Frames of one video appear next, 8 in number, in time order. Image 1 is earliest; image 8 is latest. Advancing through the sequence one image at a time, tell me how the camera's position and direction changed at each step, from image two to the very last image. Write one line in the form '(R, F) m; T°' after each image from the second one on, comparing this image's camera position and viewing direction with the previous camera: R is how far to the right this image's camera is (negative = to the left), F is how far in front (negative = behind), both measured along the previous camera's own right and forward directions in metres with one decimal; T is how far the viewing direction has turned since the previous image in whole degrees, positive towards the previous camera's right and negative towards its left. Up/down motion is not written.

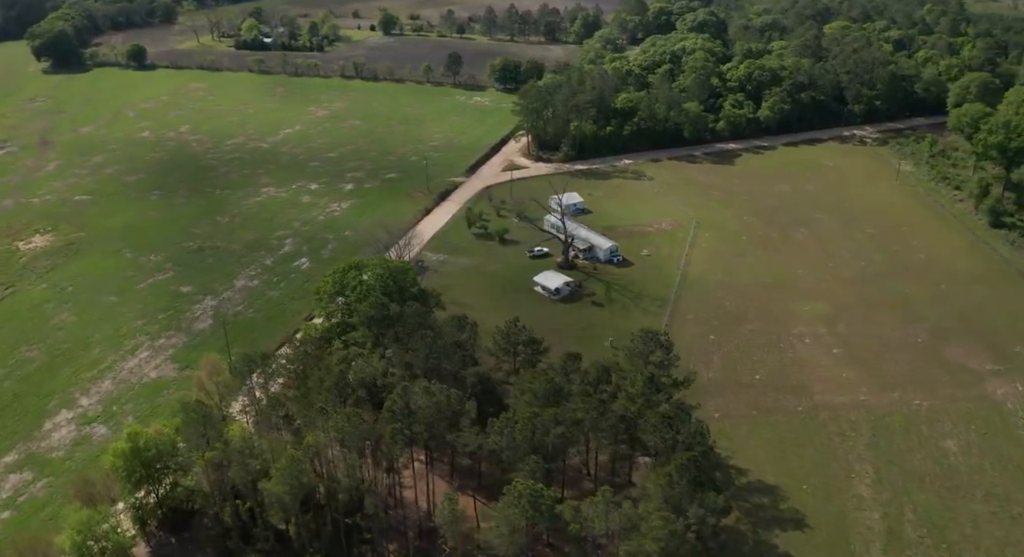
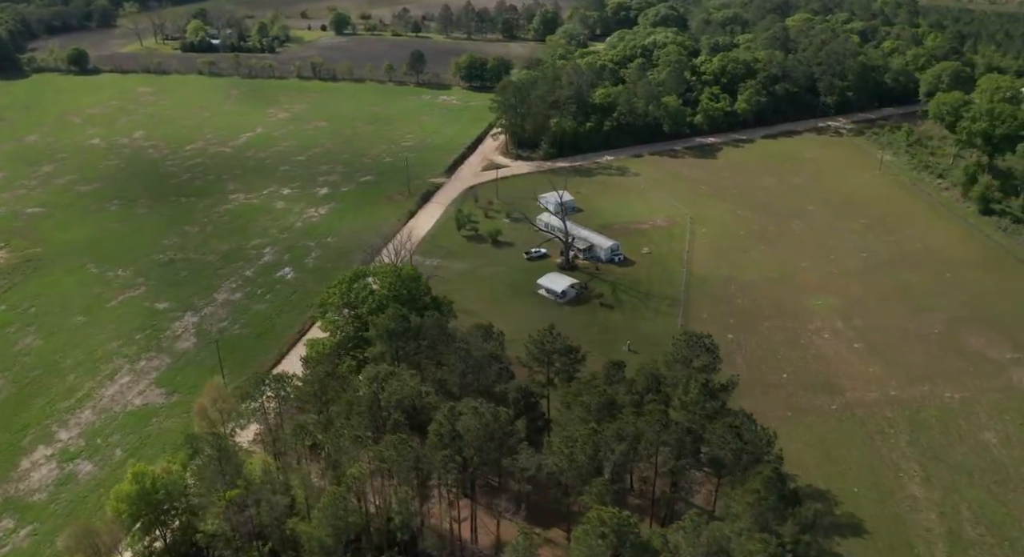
(-2.7, +2.1) m; +4°
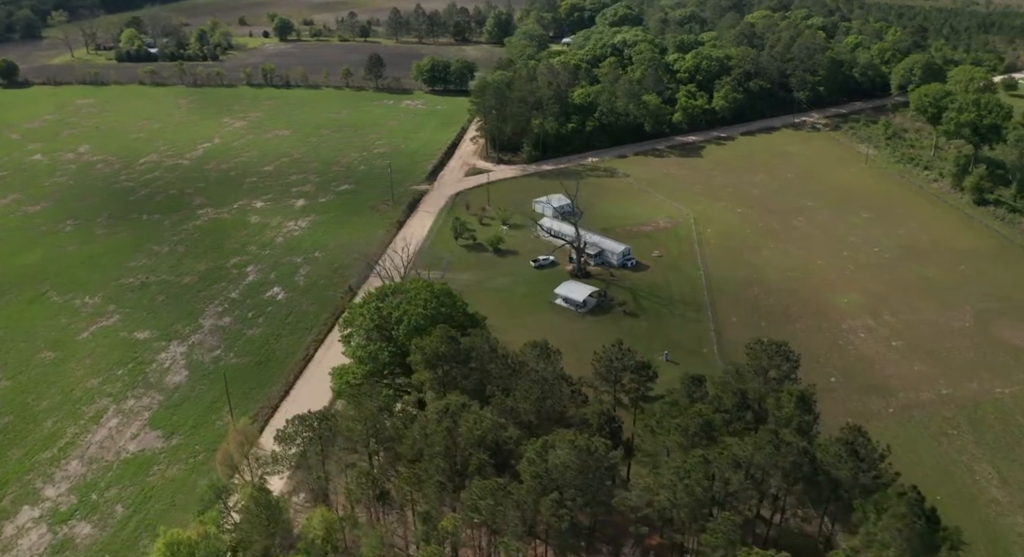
(-3.6, +2.7) m; +4°
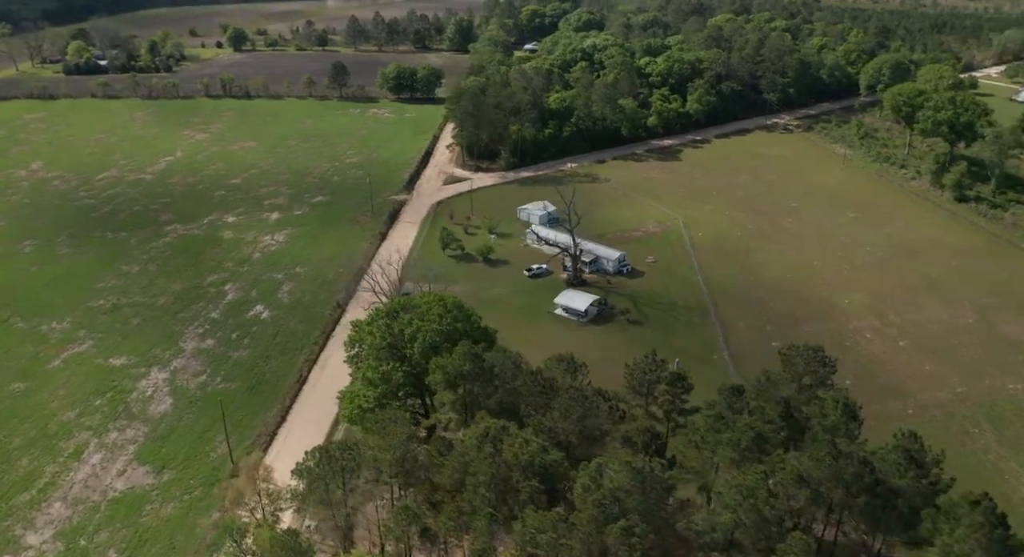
(-1.9, +1.4) m; +3°
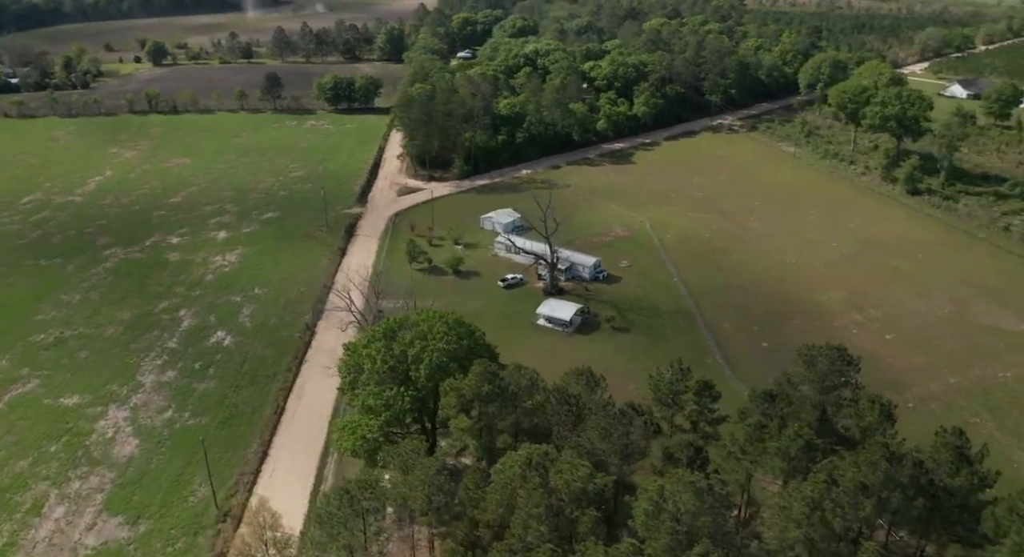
(-2.3, +1.5) m; +5°
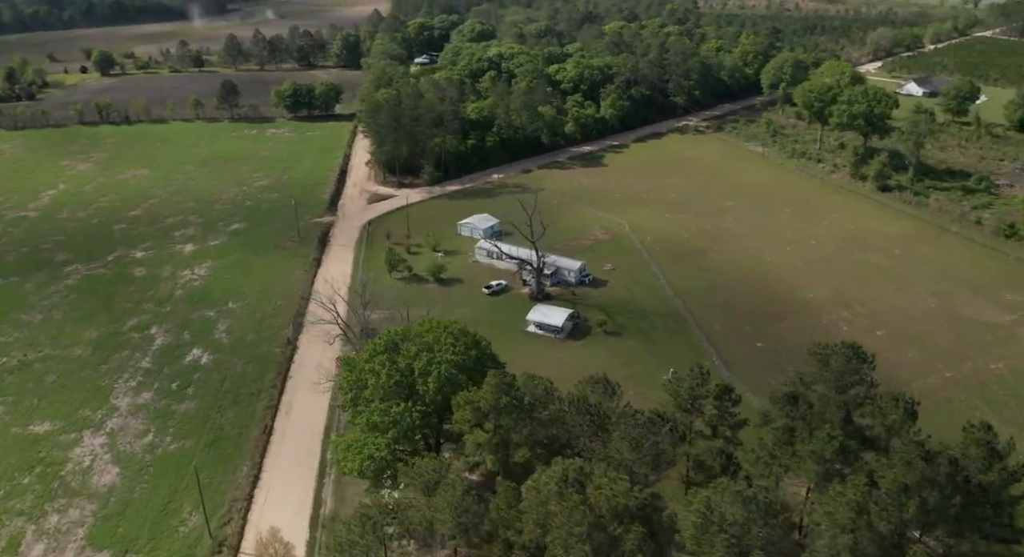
(-1.5, +0.9) m; +3°
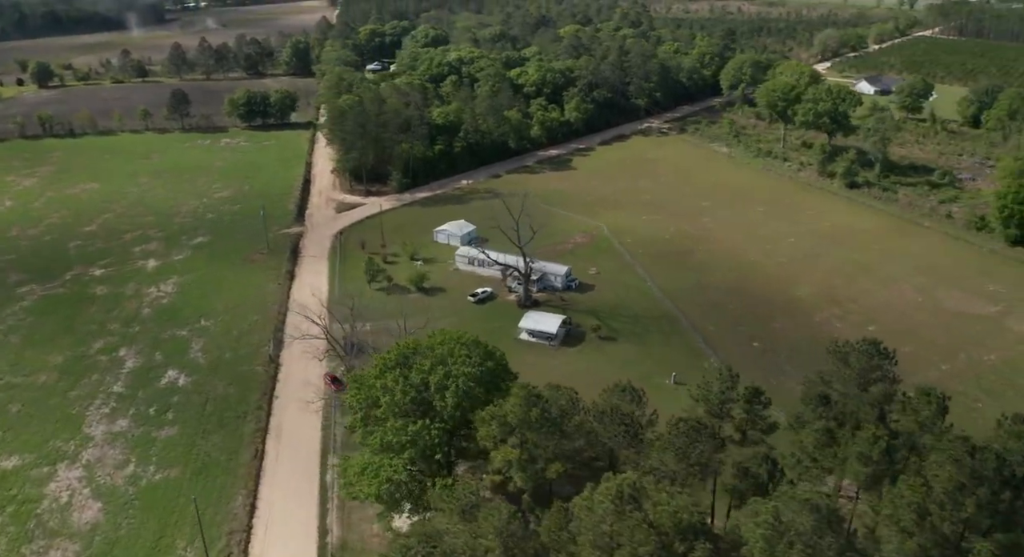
(-1.8, +1.0) m; +4°
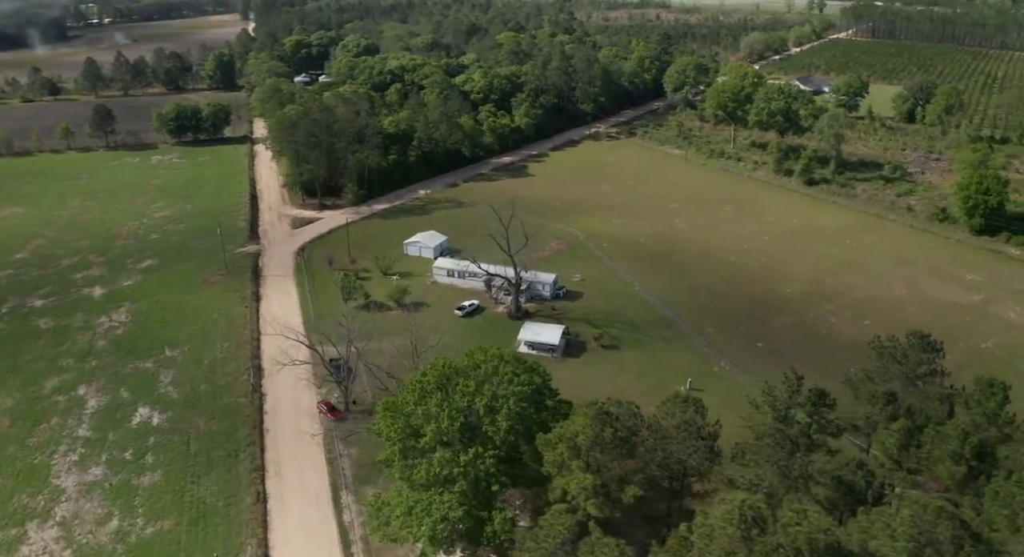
(-3.0, +1.7) m; +6°
